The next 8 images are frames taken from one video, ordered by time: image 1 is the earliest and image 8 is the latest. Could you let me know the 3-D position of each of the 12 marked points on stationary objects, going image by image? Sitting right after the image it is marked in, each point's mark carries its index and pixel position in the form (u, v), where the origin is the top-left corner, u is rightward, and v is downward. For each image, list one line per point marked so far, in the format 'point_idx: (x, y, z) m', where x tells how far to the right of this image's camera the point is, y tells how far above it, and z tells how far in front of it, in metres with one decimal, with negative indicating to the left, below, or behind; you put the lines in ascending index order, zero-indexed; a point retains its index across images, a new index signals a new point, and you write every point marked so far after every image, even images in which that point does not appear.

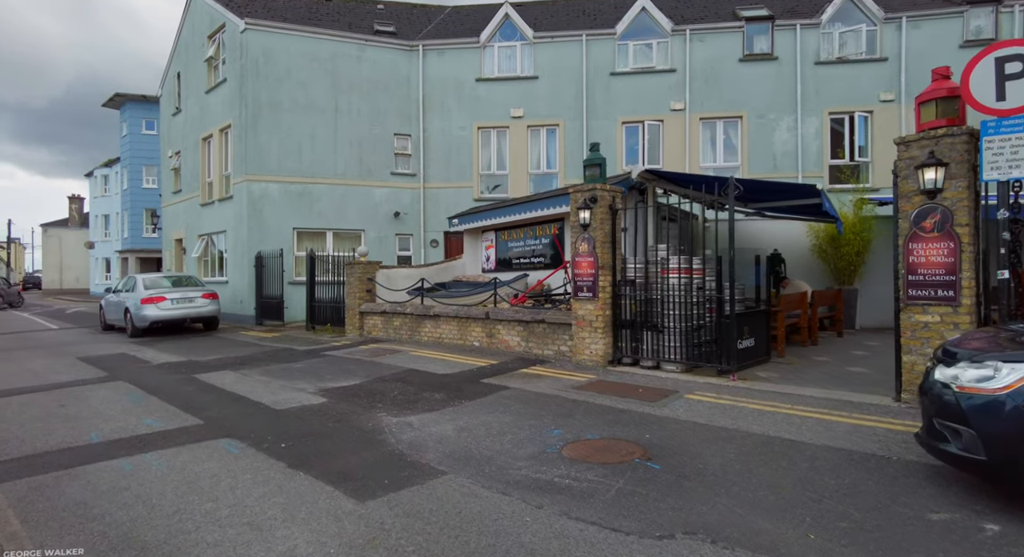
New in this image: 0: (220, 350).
0: (-5.8, -1.4, +12.1) m
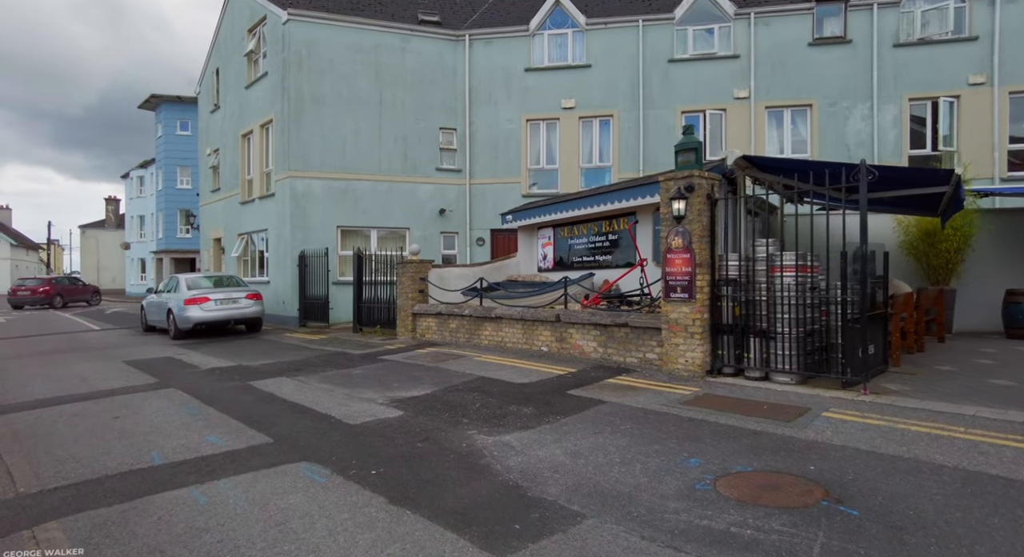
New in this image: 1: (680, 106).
0: (-4.6, -1.4, +11.5) m
1: (+4.4, +4.5, +16.1) m
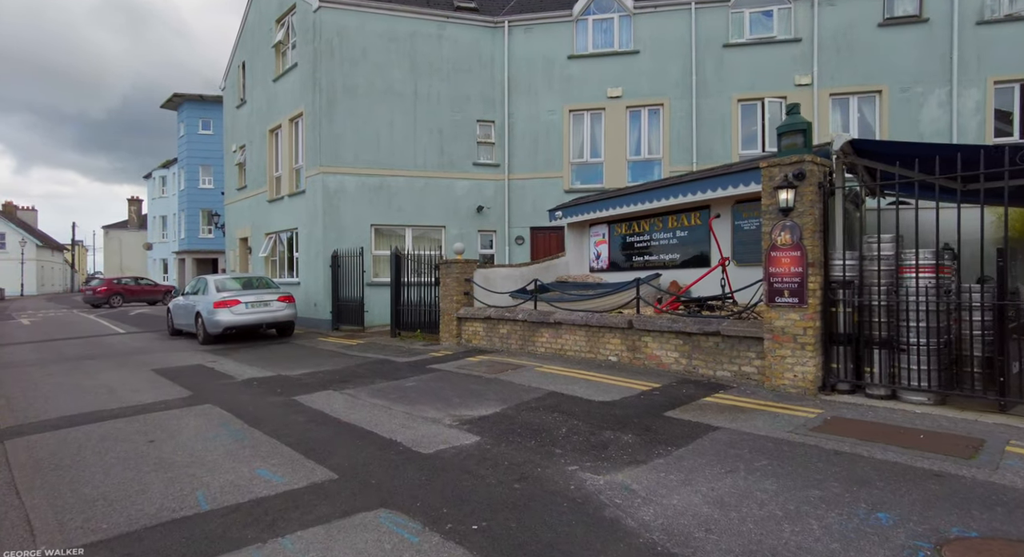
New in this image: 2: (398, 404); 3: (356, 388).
0: (-3.6, -1.5, +10.7) m
1: (+5.5, +4.5, +15.0) m
2: (-1.3, -1.4, +6.9) m
3: (-2.0, -1.4, +7.9) m
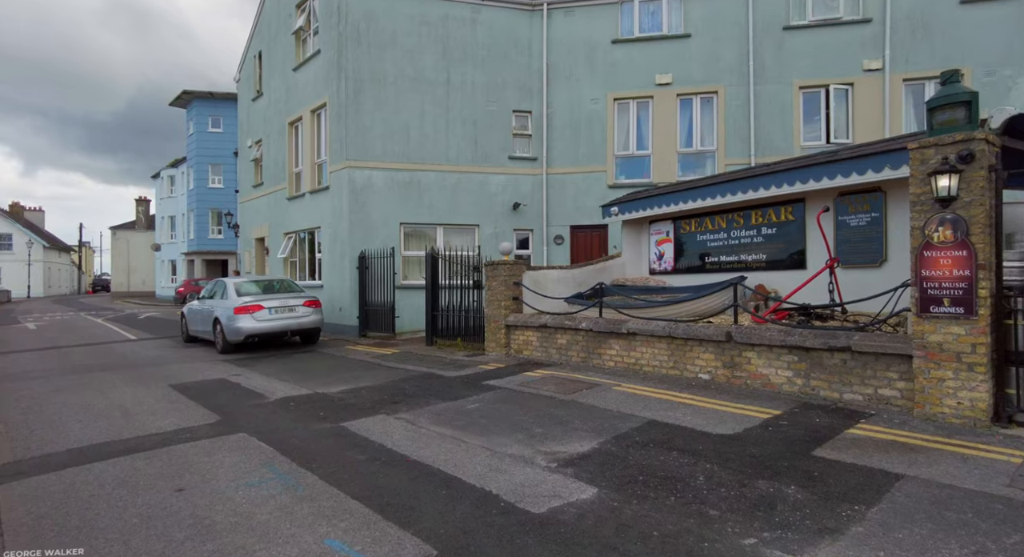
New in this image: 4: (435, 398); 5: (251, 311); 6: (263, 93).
0: (-2.7, -1.5, +9.6) m
1: (+6.4, +4.5, +13.8) m
2: (-0.4, -1.5, +5.8) m
3: (-1.1, -1.5, +6.8) m
4: (-0.9, -1.5, +7.5) m
5: (-5.3, -0.7, +12.6) m
6: (-8.1, +6.1, +19.9) m
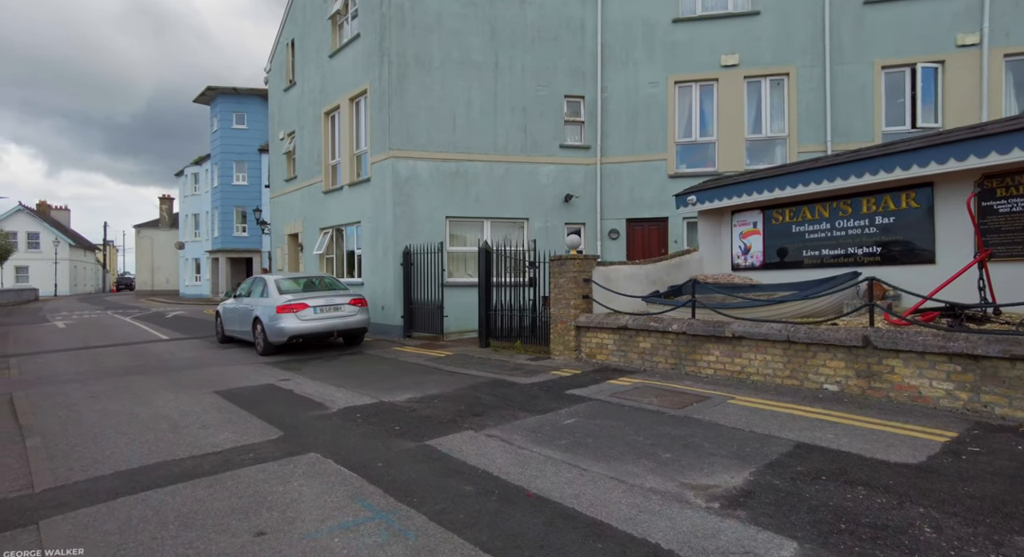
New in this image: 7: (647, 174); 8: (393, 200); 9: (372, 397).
0: (-1.6, -1.5, +8.7) m
1: (+7.6, +4.5, +12.7) m
2: (+0.6, -1.4, +4.9) m
3: (-0.1, -1.4, +5.9) m
4: (+0.1, -1.4, +6.6) m
5: (-4.2, -0.6, +11.7) m
6: (-6.8, +6.1, +19.2) m
7: (+3.2, +2.4, +14.3) m
8: (-2.7, +1.8, +13.9) m
9: (-1.8, -1.5, +7.8) m
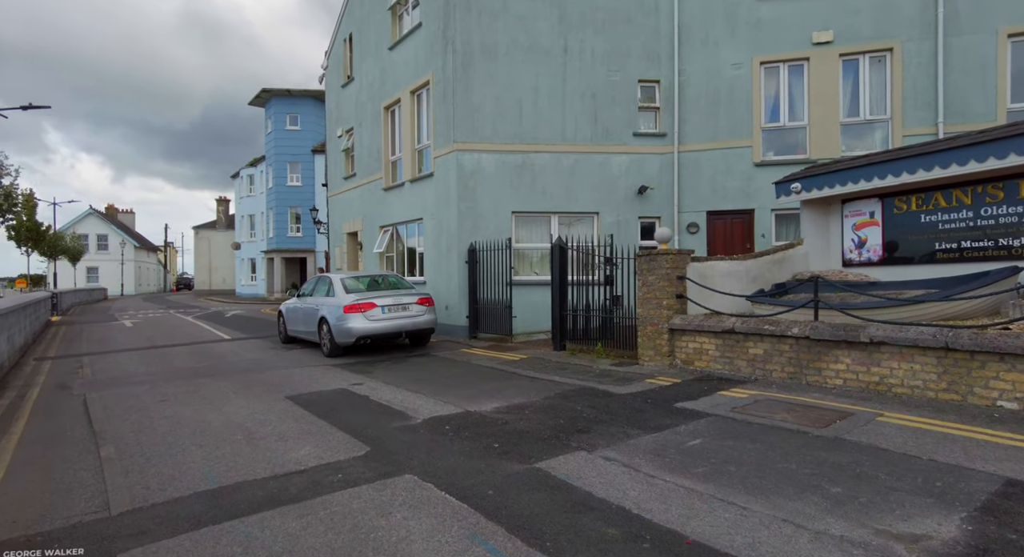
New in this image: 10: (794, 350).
0: (-0.4, -1.5, +8.0) m
1: (+9.1, +4.6, +11.3) m
2: (+1.5, -1.4, +4.0) m
3: (+0.9, -1.4, +5.1) m
4: (+1.1, -1.4, +5.8) m
5: (-2.8, -0.6, +11.3) m
6: (-4.8, +6.2, +18.8) m
7: (+4.7, +2.5, +13.2) m
8: (-1.1, +1.8, +13.3) m
9: (-0.7, -1.5, +7.1) m
10: (+3.3, -0.8, +7.1) m
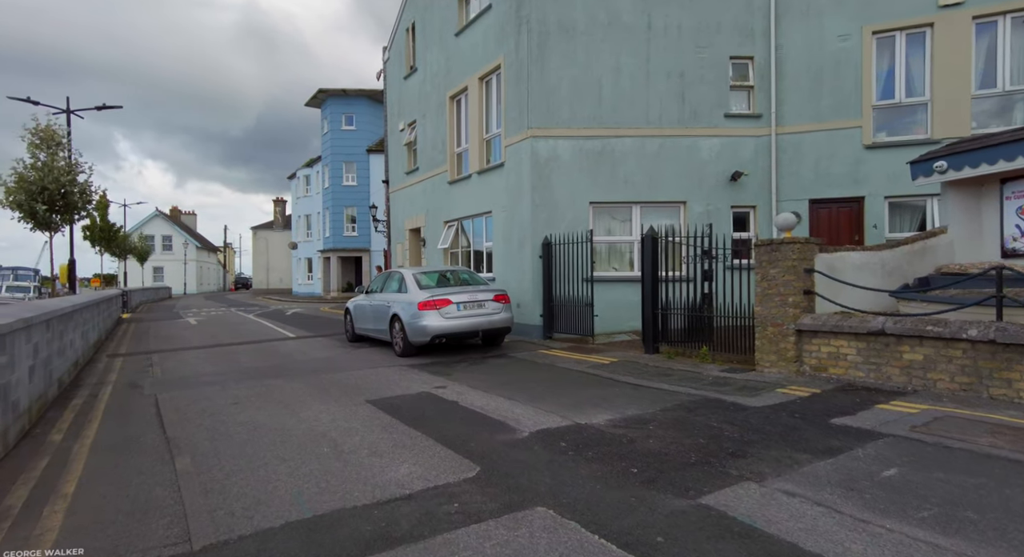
0: (+0.8, -1.4, +7.1) m
1: (+10.5, +4.7, +9.7) m
2: (+2.4, -1.3, +3.0) m
3: (+1.9, -1.3, +4.1) m
4: (+2.2, -1.3, +4.8) m
5: (-1.3, -0.5, +10.5) m
6: (-2.8, +6.3, +18.2) m
7: (+6.3, +2.6, +11.9) m
8: (+0.5, +1.9, +12.4) m
9: (+0.5, -1.4, +6.2) m
10: (+4.4, -0.7, +5.9) m
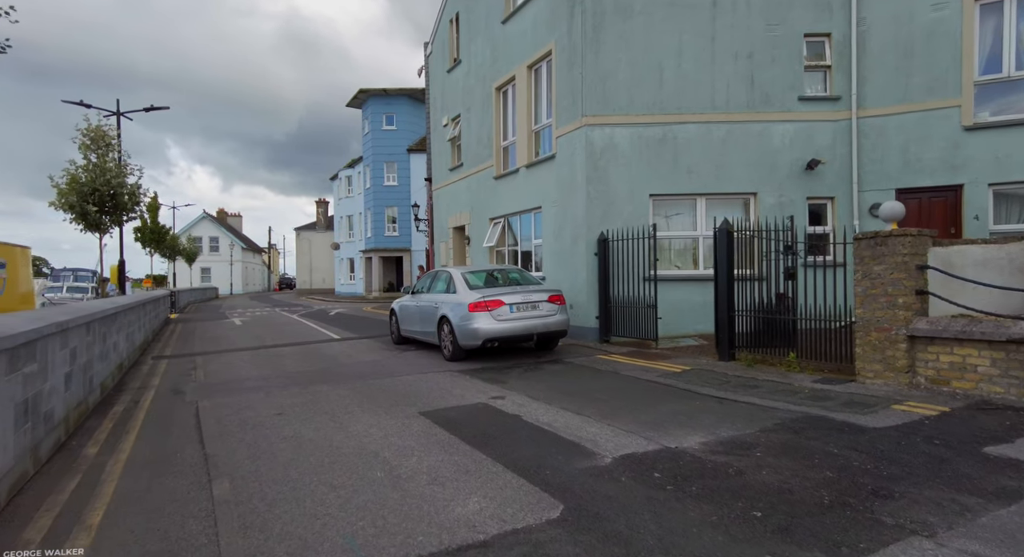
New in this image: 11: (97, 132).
0: (+1.6, -1.4, +6.3) m
1: (+11.3, +4.8, +8.2) m
2: (+2.9, -1.3, +2.0) m
3: (+2.4, -1.3, +3.2) m
4: (+2.8, -1.3, +3.8) m
5: (-0.3, -0.5, +9.8) m
6: (-1.4, +6.3, +17.5) m
7: (+7.3, +2.6, +10.7) m
8: (+1.5, +1.9, +11.5) m
9: (+1.2, -1.4, +5.4) m
10: (+5.1, -0.7, +4.8) m
11: (-12.1, +4.3, +17.8) m
